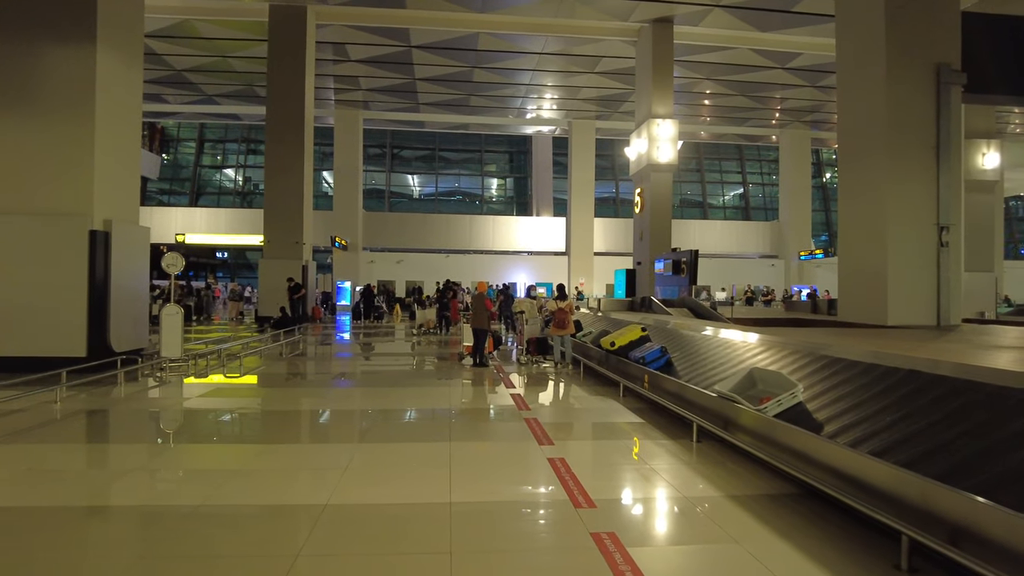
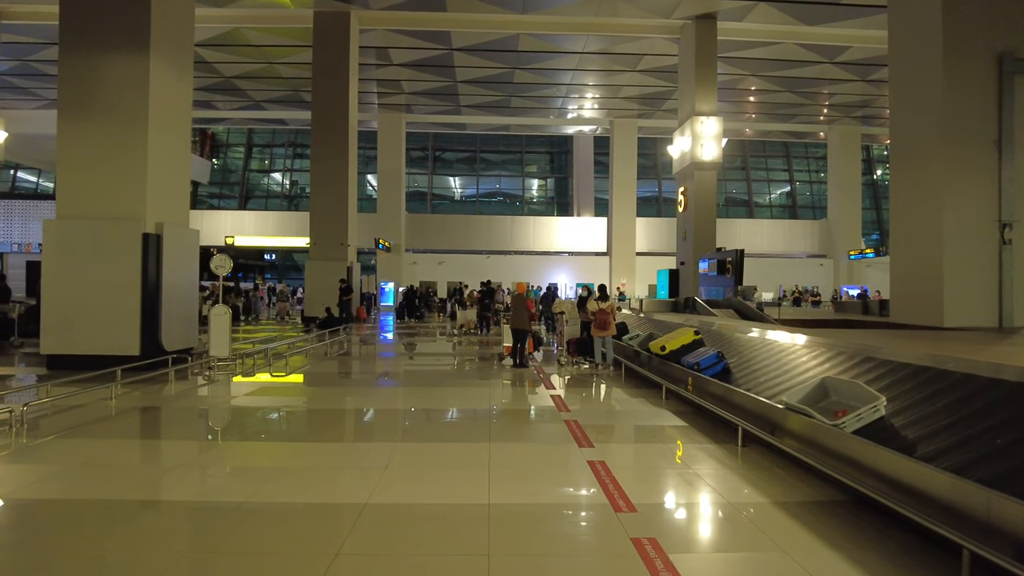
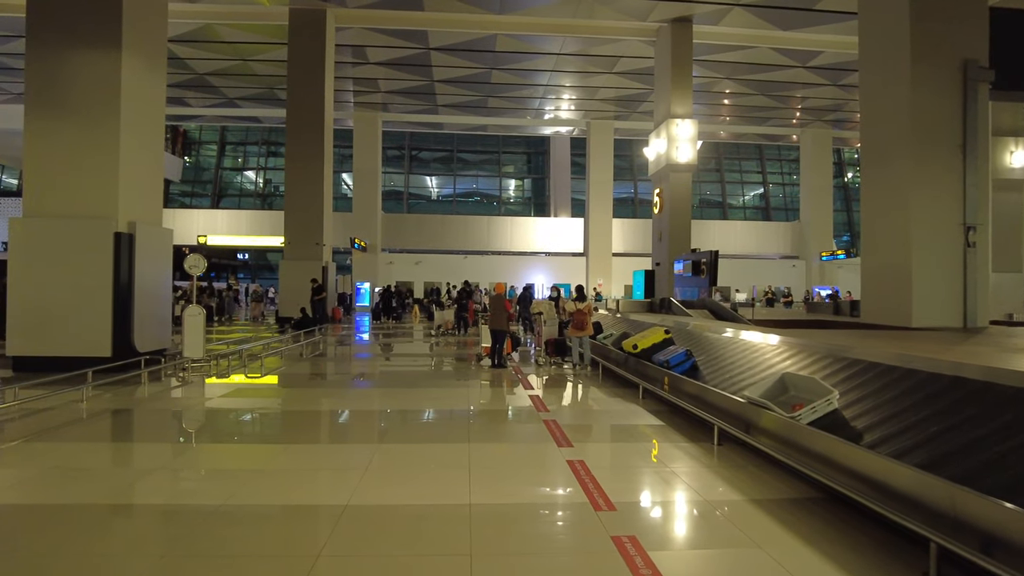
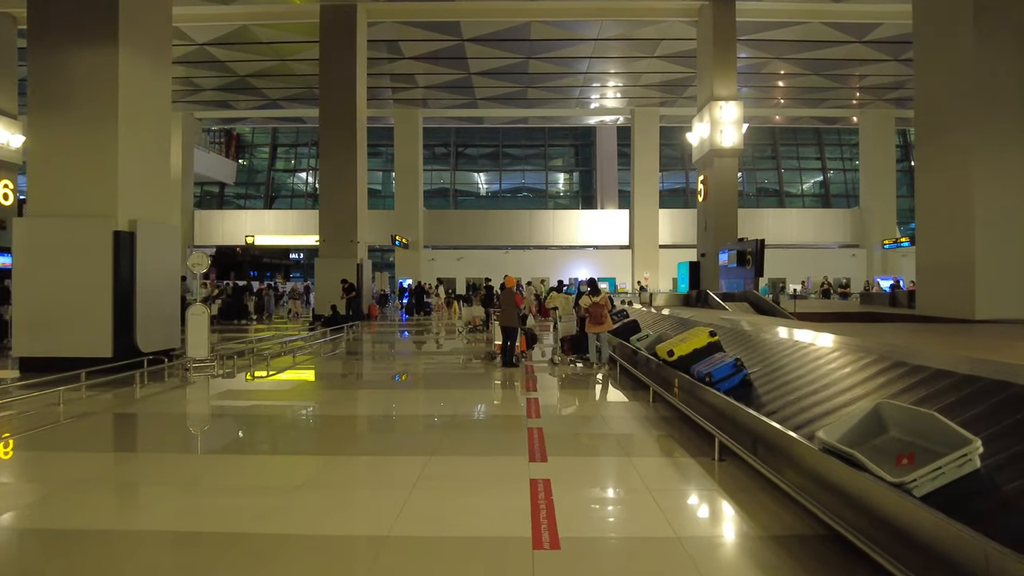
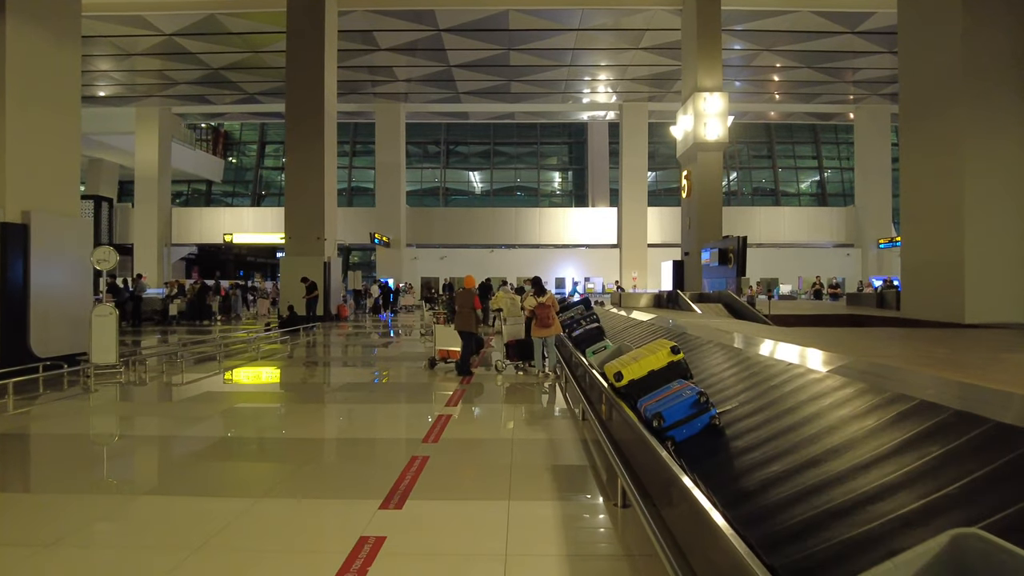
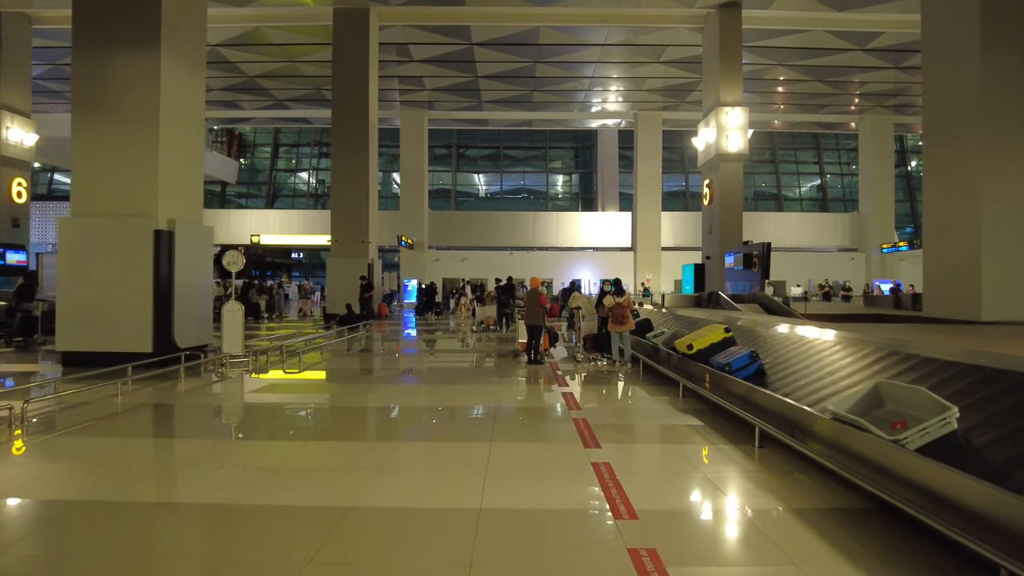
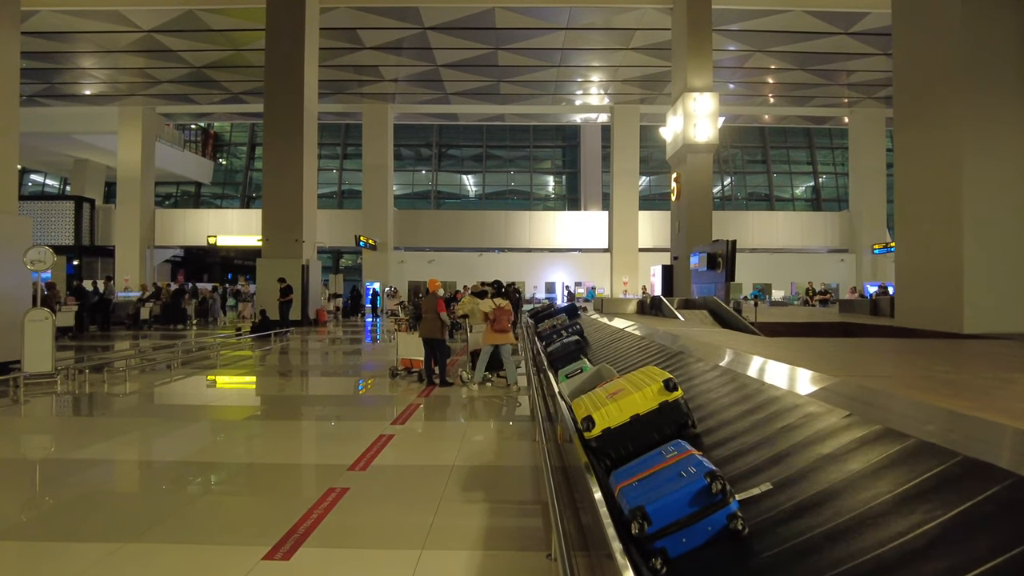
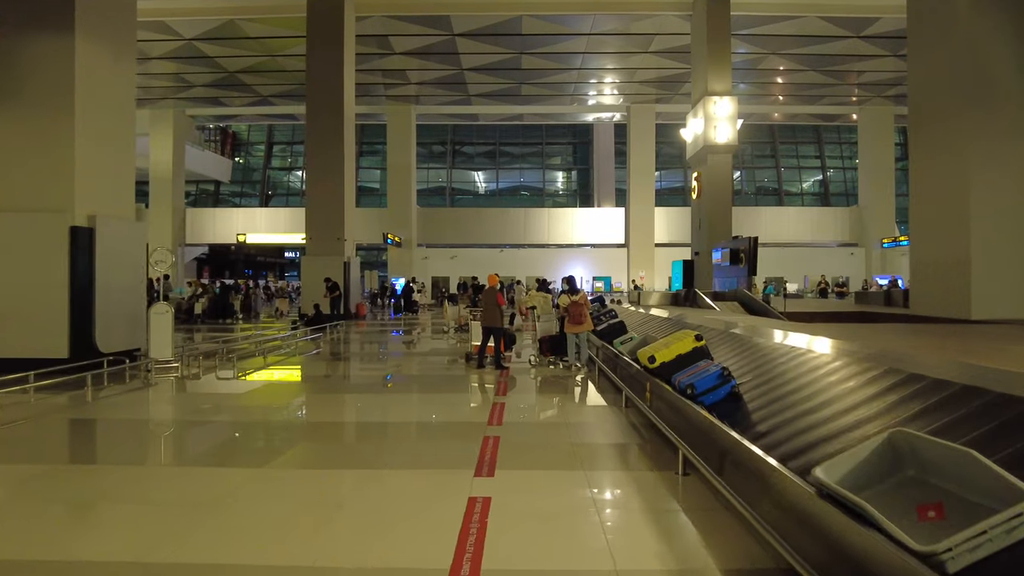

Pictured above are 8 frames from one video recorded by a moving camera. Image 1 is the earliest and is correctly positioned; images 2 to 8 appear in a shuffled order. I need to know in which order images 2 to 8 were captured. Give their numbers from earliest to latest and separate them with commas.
3, 2, 6, 4, 8, 5, 7
